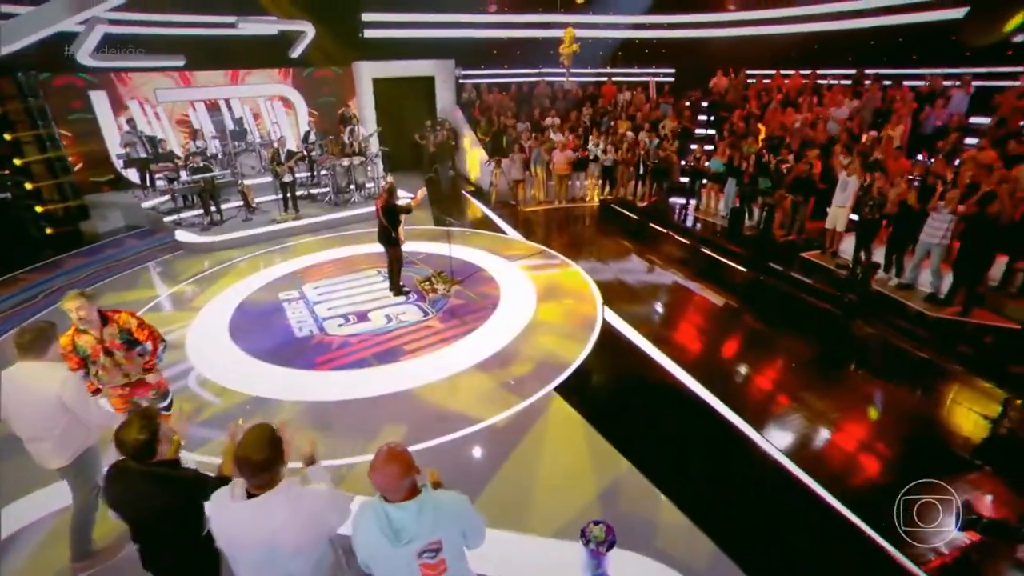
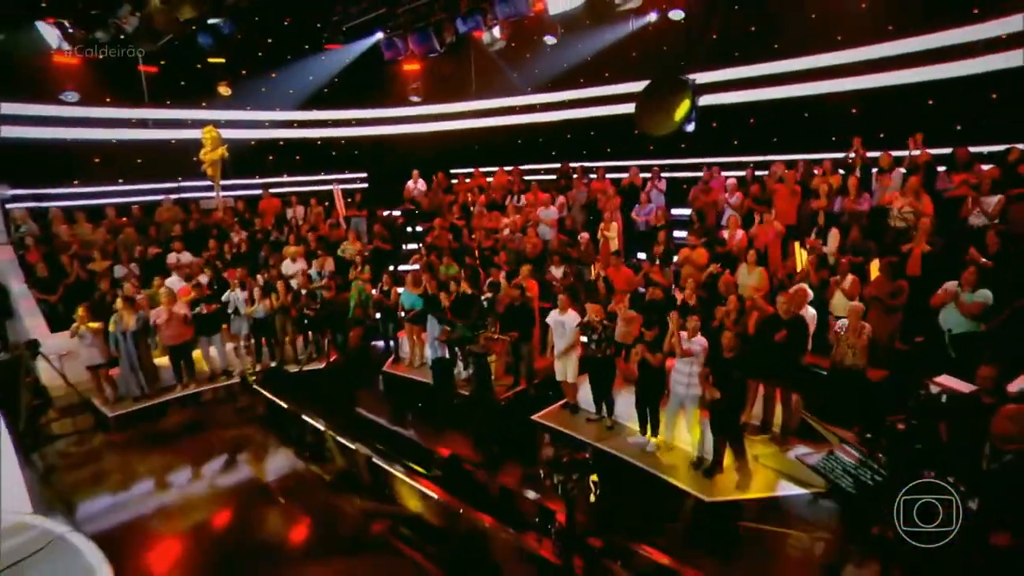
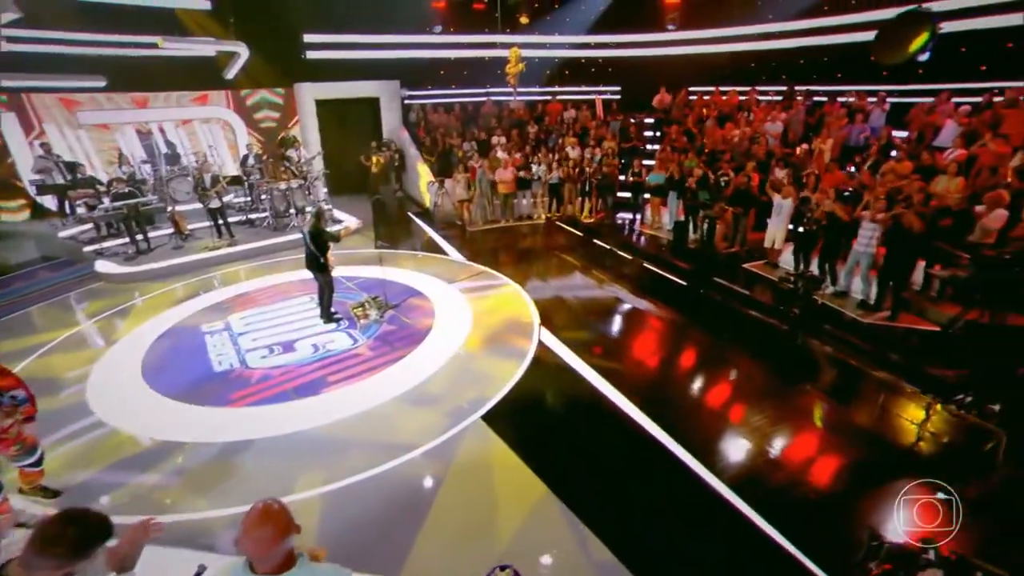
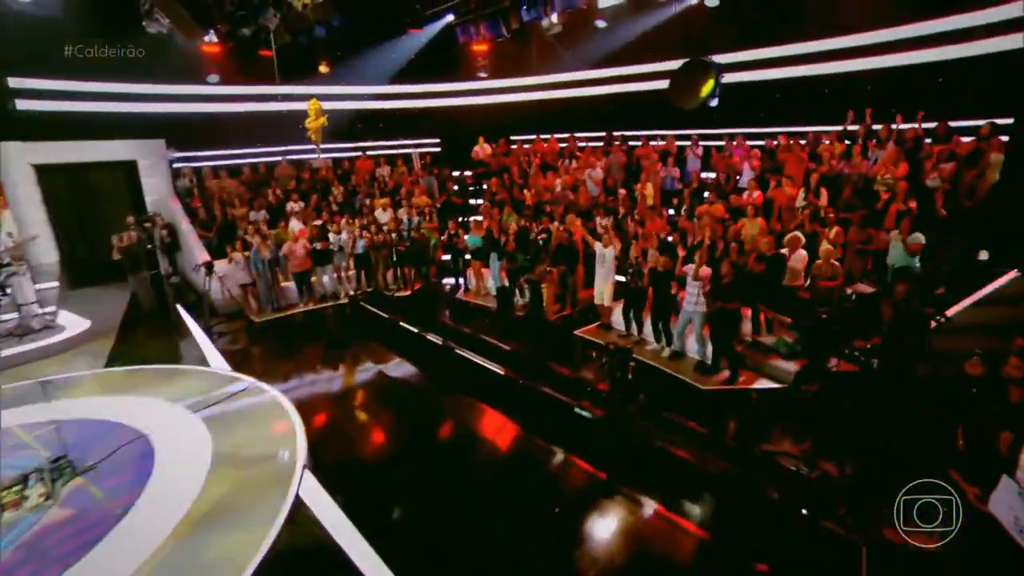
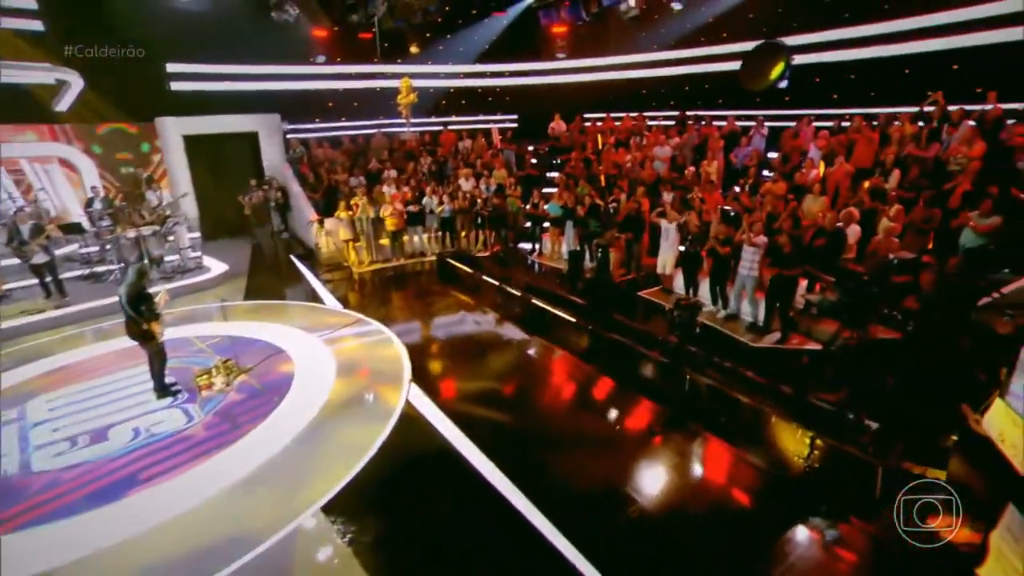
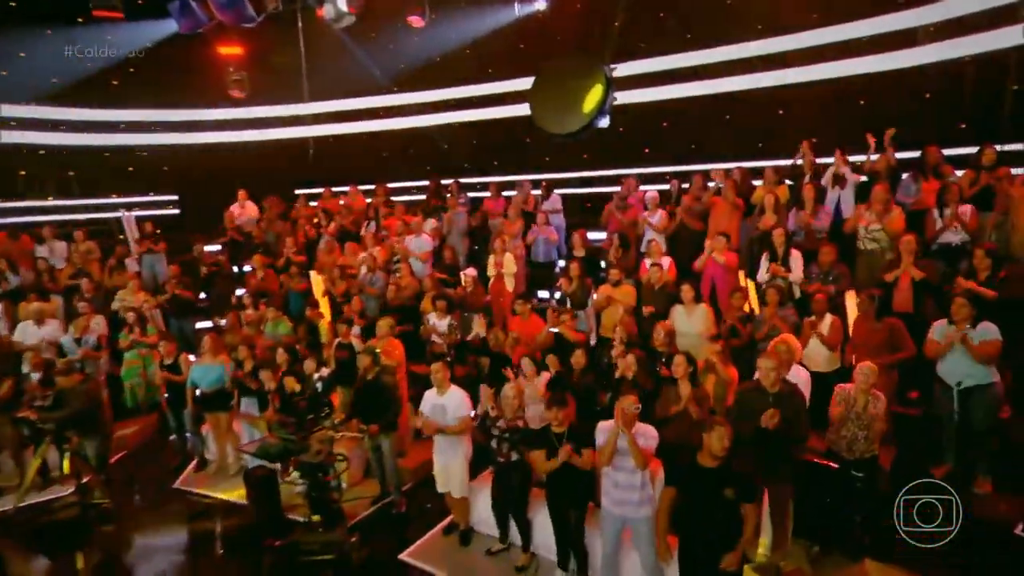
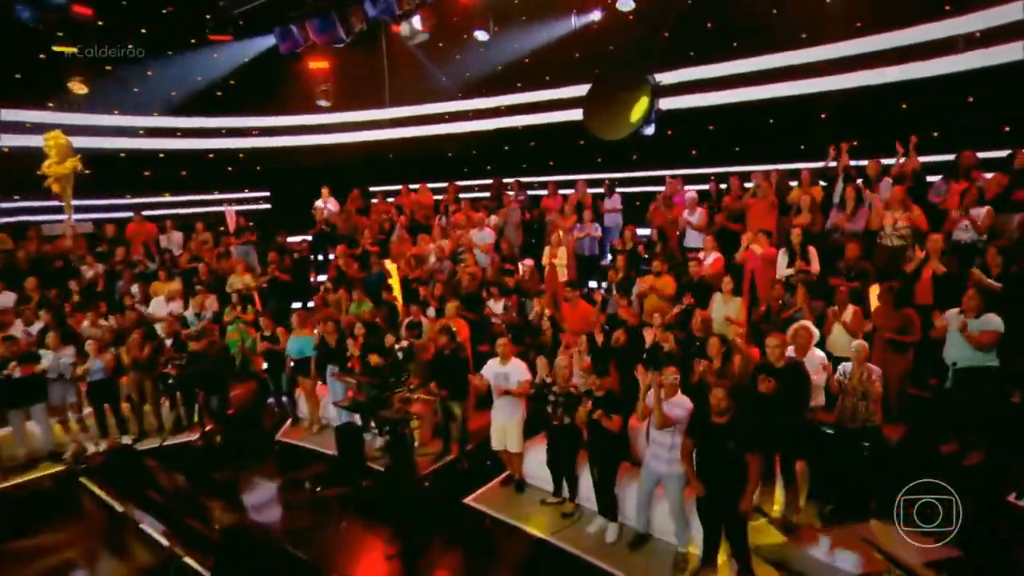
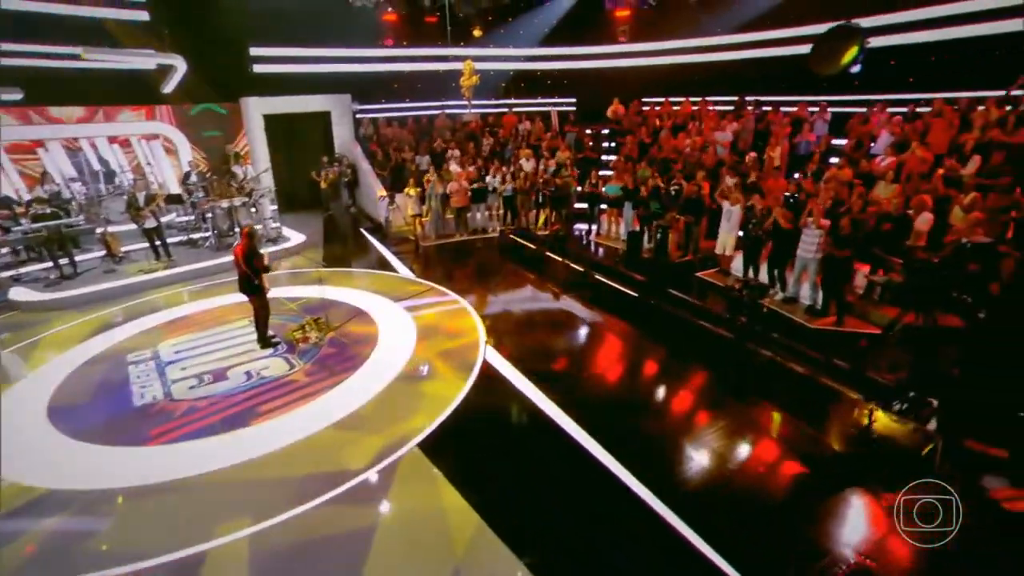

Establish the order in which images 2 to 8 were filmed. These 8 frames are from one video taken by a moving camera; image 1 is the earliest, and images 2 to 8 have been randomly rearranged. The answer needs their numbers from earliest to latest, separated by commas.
3, 8, 5, 4, 2, 7, 6
